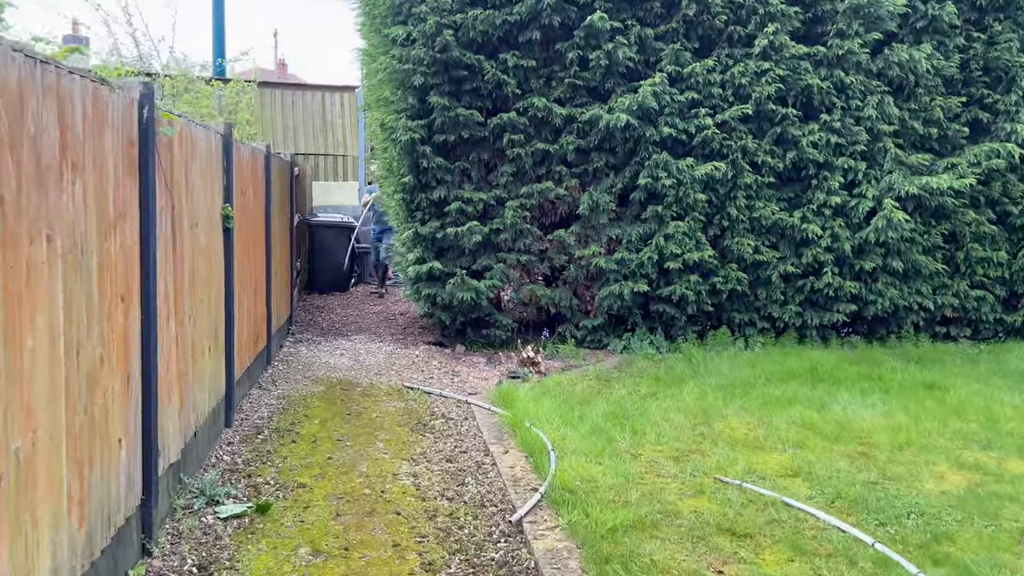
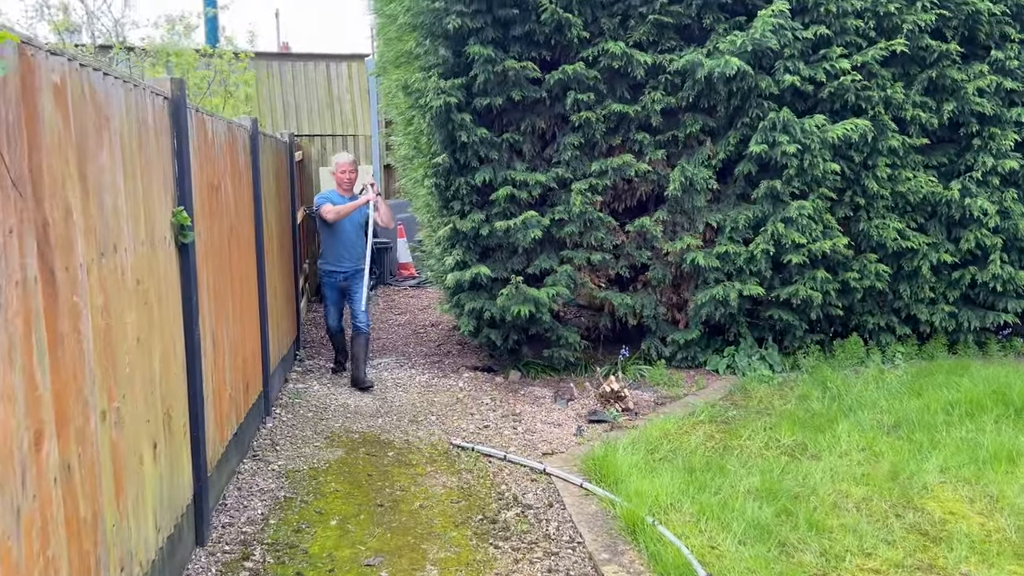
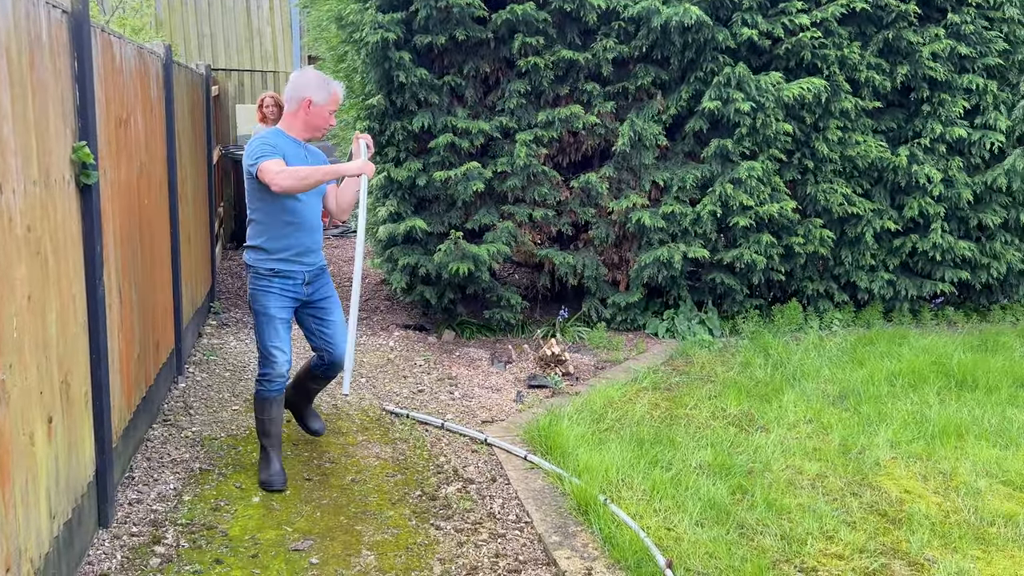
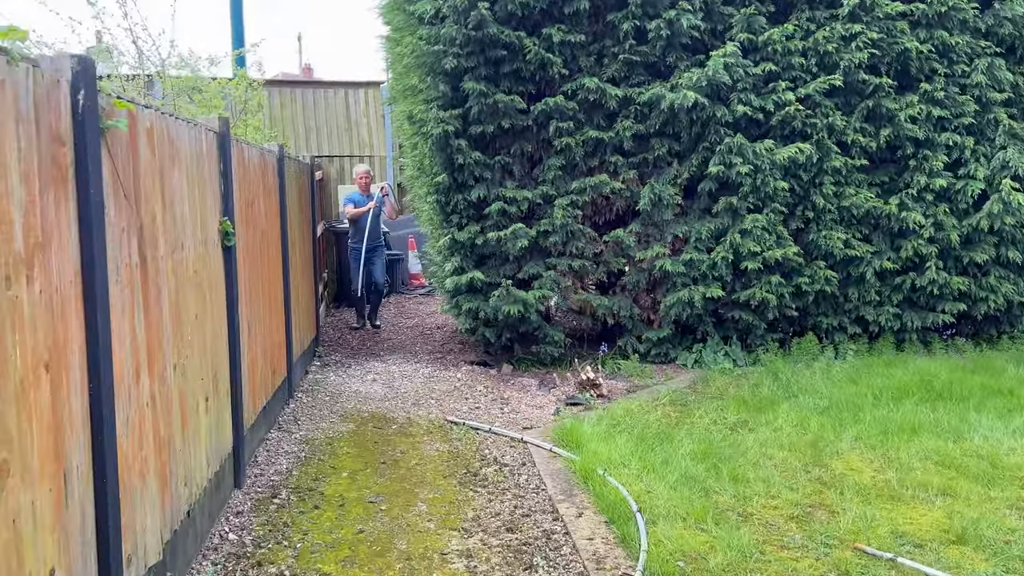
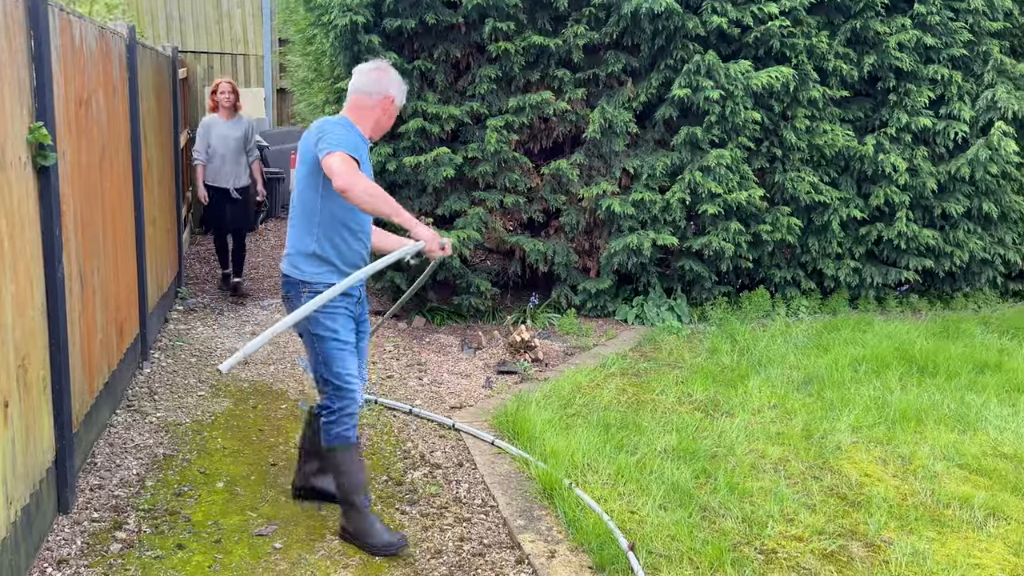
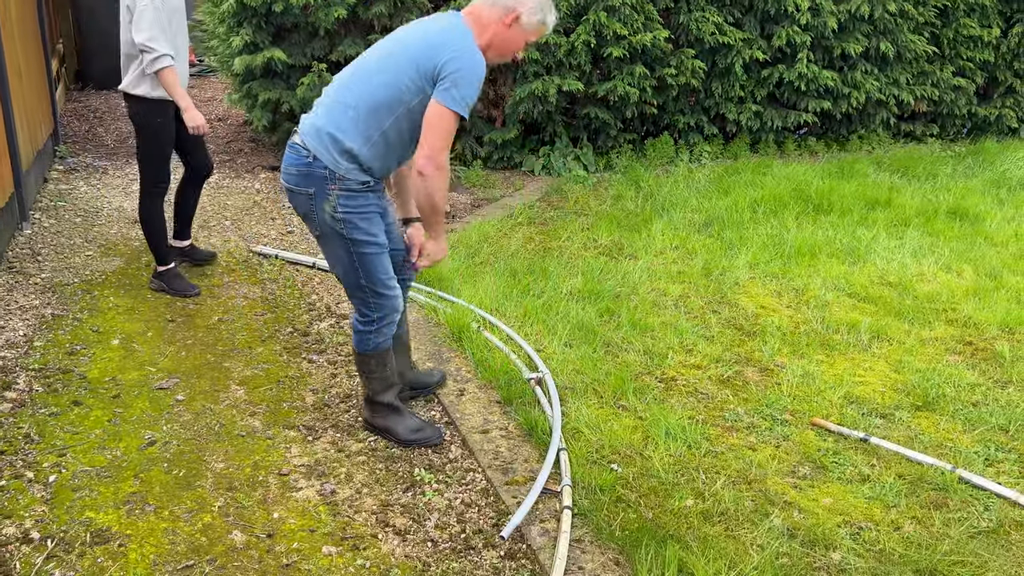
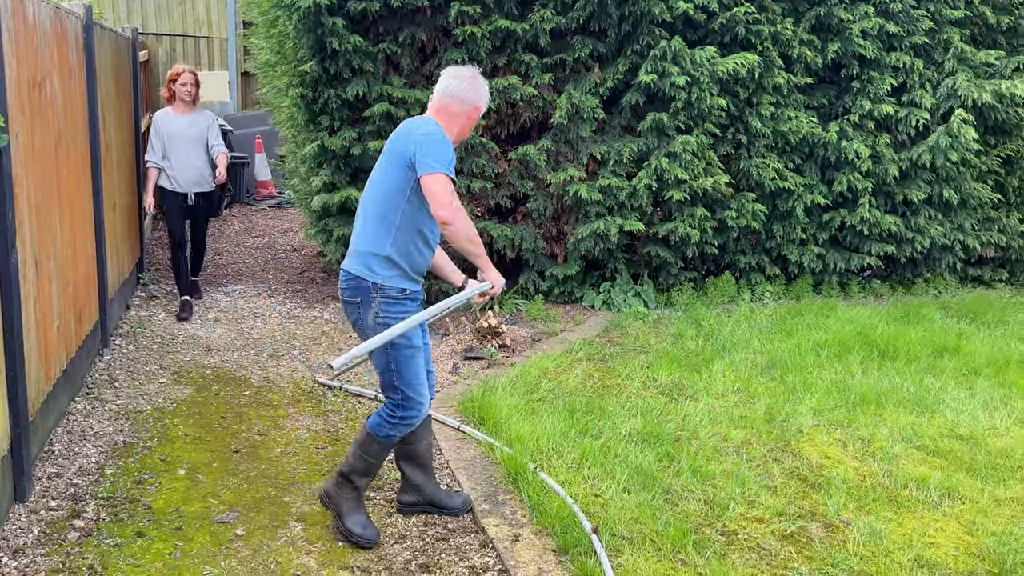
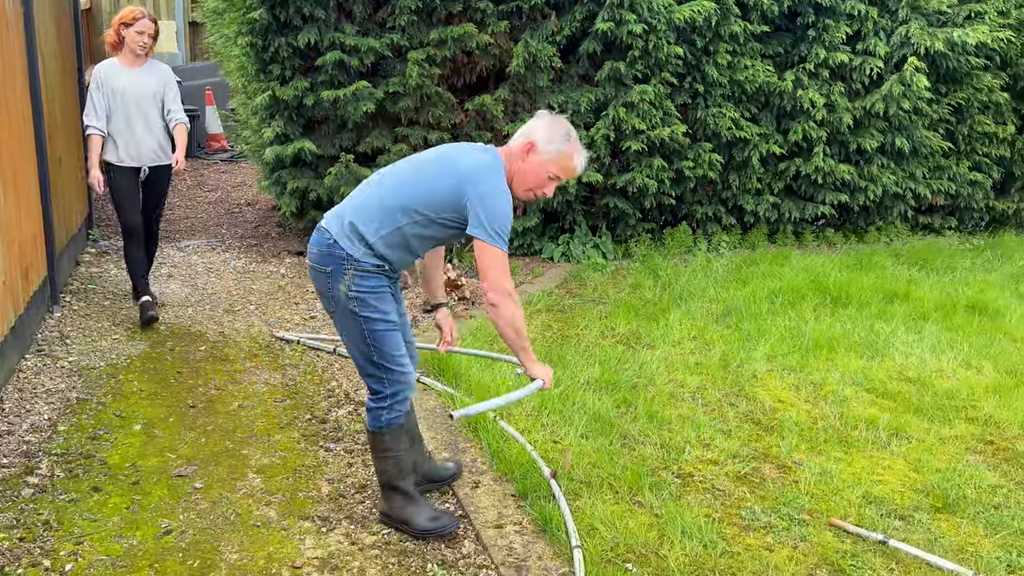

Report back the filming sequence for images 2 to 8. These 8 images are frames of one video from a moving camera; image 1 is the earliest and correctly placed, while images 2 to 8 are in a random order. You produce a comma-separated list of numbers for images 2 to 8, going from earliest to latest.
4, 2, 3, 5, 7, 8, 6
